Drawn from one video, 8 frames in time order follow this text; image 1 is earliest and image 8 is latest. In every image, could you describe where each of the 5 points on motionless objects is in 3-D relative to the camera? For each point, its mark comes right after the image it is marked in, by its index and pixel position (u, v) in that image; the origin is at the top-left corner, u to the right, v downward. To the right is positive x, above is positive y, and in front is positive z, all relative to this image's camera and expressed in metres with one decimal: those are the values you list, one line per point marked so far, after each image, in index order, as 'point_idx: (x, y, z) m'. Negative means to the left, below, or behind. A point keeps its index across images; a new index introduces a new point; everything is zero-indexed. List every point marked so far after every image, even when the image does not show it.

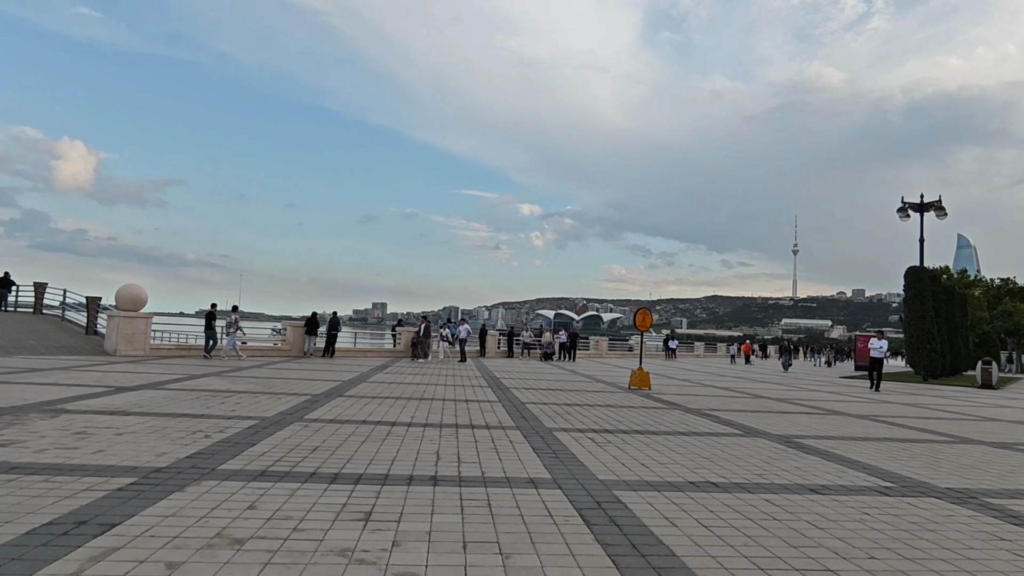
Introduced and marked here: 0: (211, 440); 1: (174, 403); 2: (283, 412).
0: (-3.0, -1.5, +6.8) m
1: (-4.8, -1.7, +9.6) m
2: (-3.1, -1.7, +9.3) m
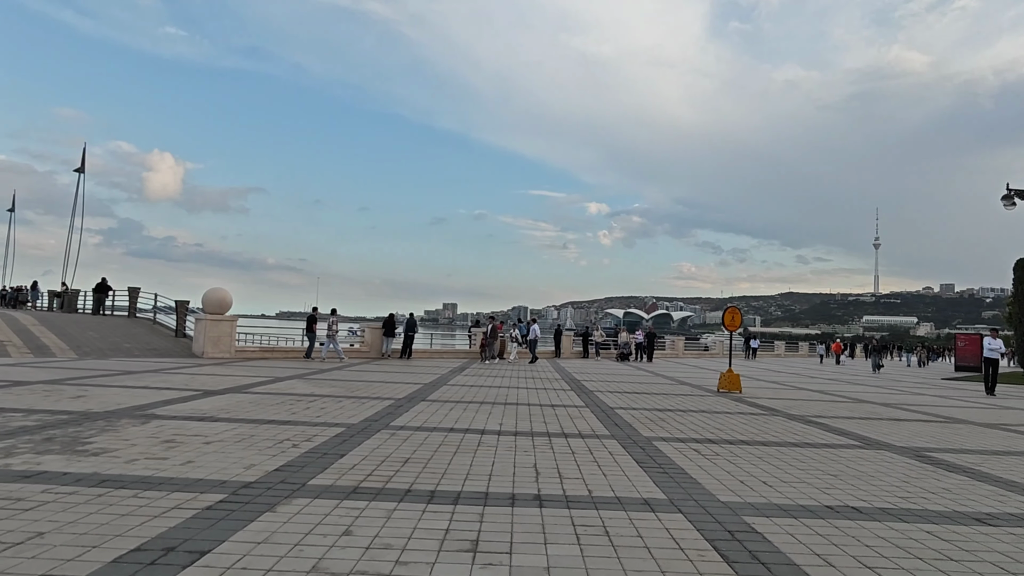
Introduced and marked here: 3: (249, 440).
0: (-2.1, -1.6, +6.5) m
1: (-3.6, -1.7, +9.5) m
2: (-1.9, -1.7, +9.0) m
3: (-2.7, -1.6, +6.9) m
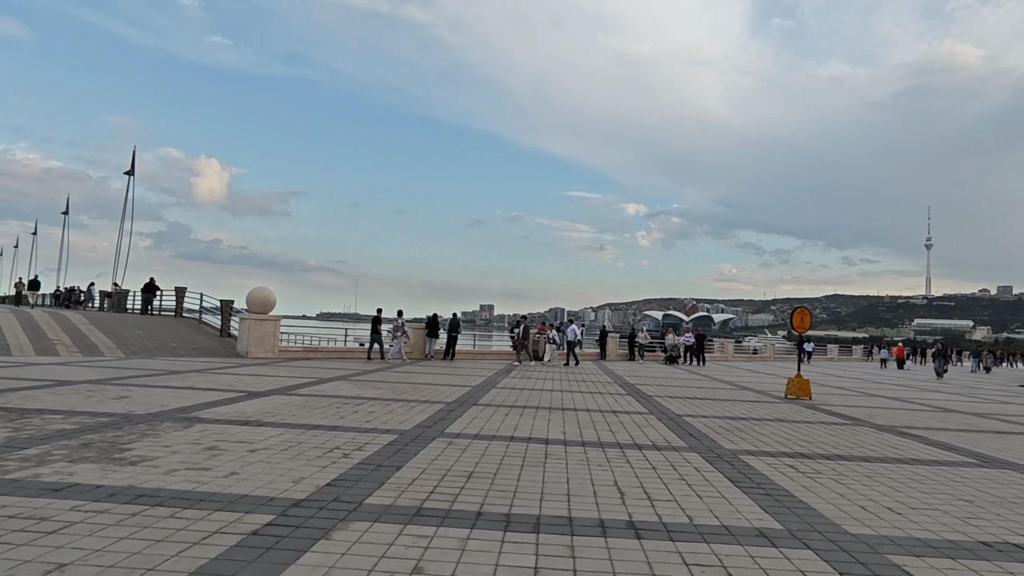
0: (-1.4, -1.5, +5.9) m
1: (-2.7, -1.7, +9.0) m
2: (-1.1, -1.7, +8.4) m
3: (-2.0, -1.5, +6.3) m
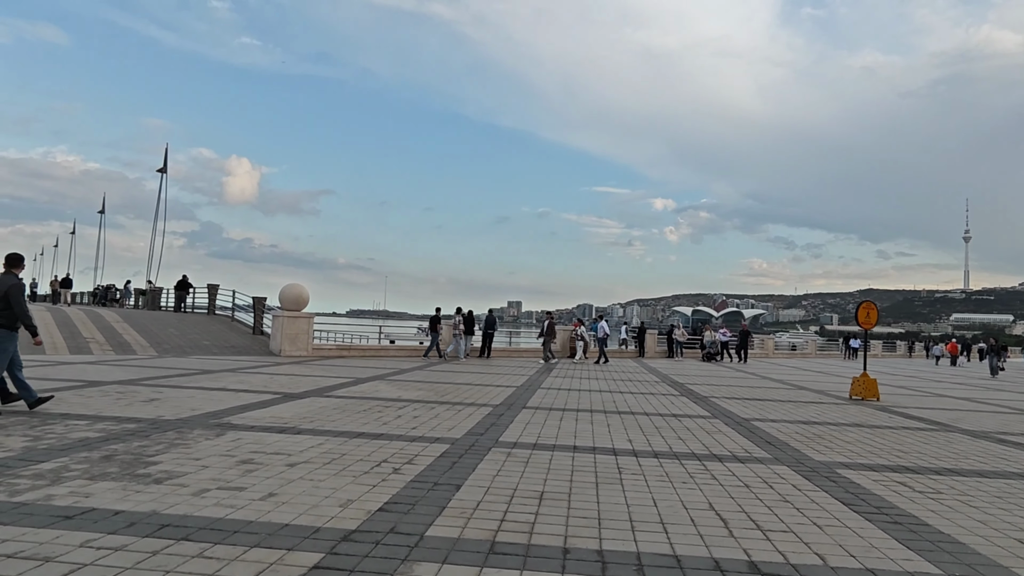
0: (-0.8, -1.5, +5.2) m
1: (-2.0, -1.6, +8.3) m
2: (-0.4, -1.6, +7.6) m
3: (-1.4, -1.4, +5.6) m
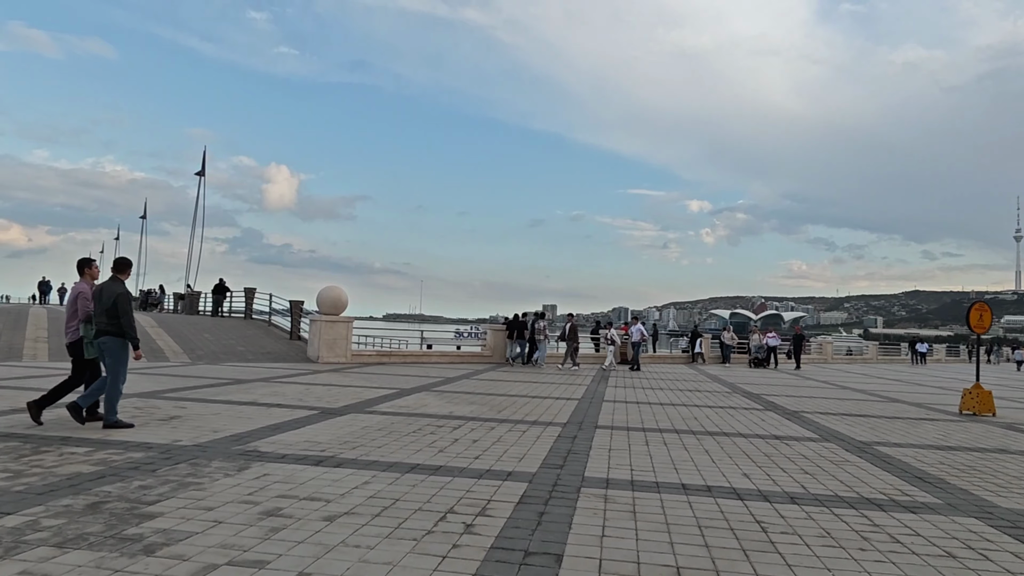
0: (-0.2, -1.4, +3.8) m
1: (-1.2, -1.6, +7.0) m
2: (+0.3, -1.6, +6.2) m
3: (-0.7, -1.4, +4.3) m
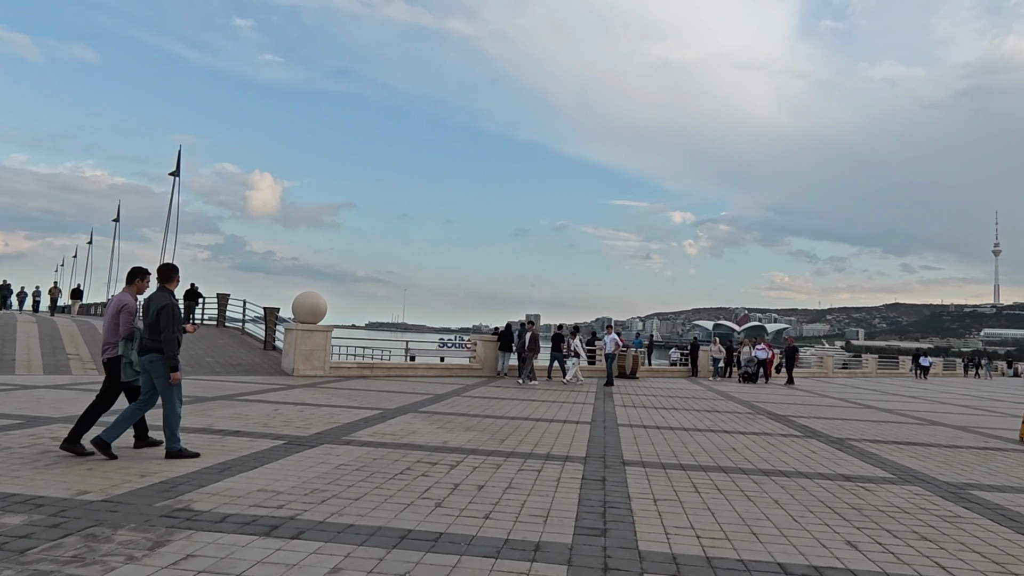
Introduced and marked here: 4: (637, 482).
0: (0.0, -1.4, +2.2) m
1: (-1.1, -1.6, +5.3) m
2: (+0.5, -1.6, +4.6) m
3: (-0.5, -1.4, +2.7) m
4: (+1.2, -1.8, +6.2) m
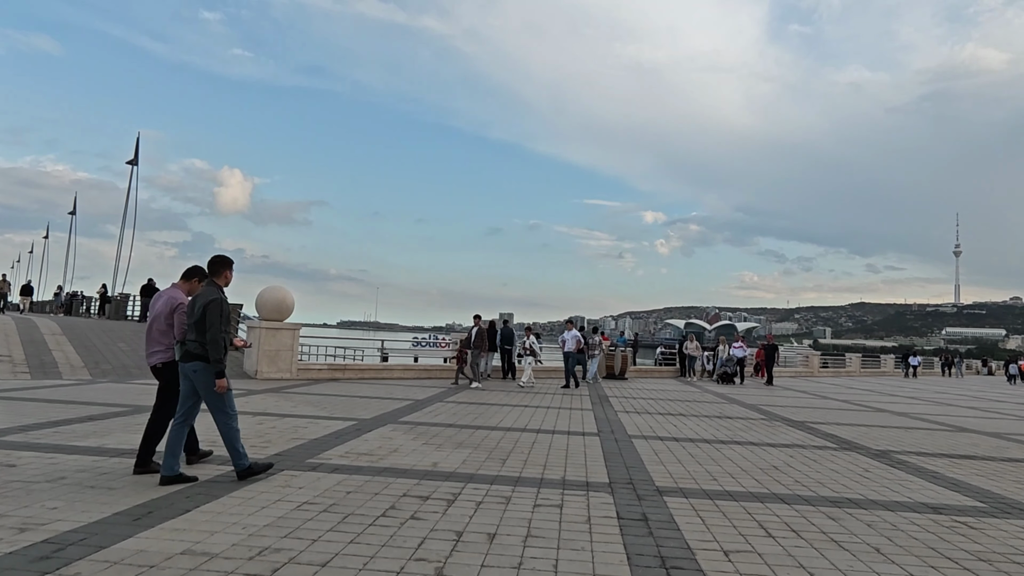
0: (+0.3, -1.3, +0.7) m
1: (-0.9, -1.5, +3.9) m
2: (+0.7, -1.5, +3.2) m
3: (-0.3, -1.3, +1.2) m
4: (+1.3, -1.6, +4.8) m
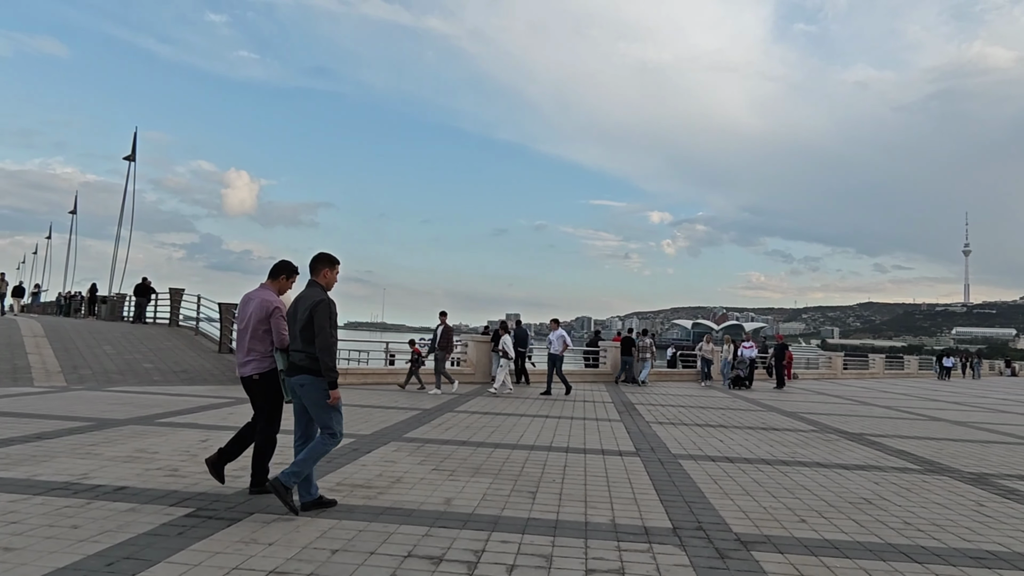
0: (+0.5, -1.2, -0.6) m
1: (-0.7, -1.4, +2.5) m
2: (+0.9, -1.4, +1.8) m
3: (-0.1, -1.2, -0.2) m
4: (+1.5, -1.6, +3.4) m
